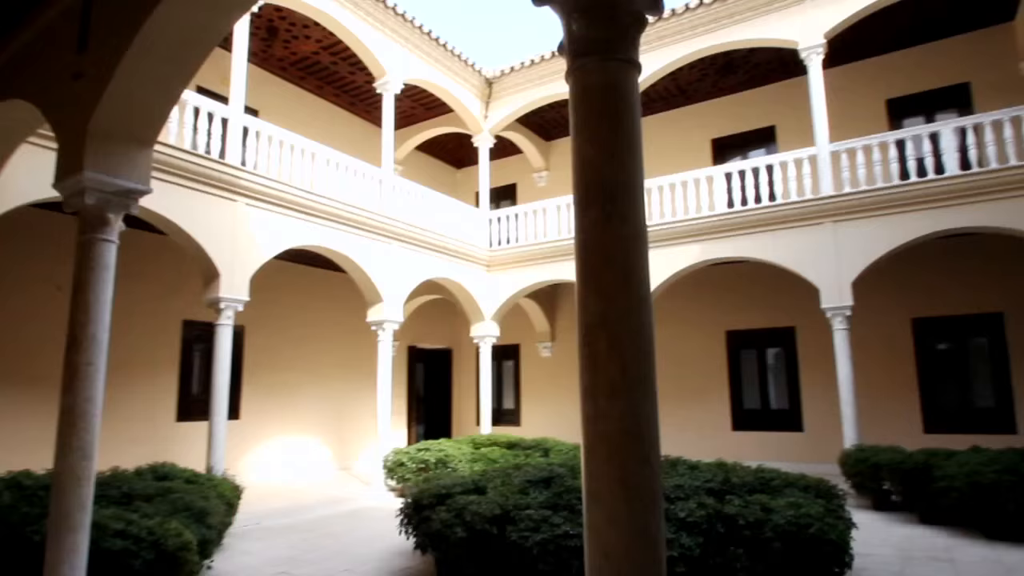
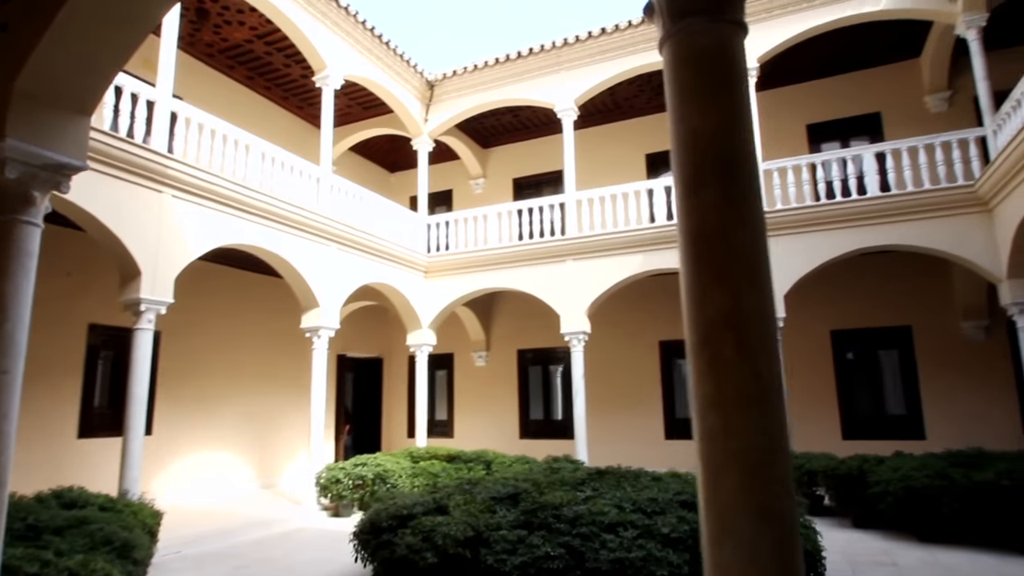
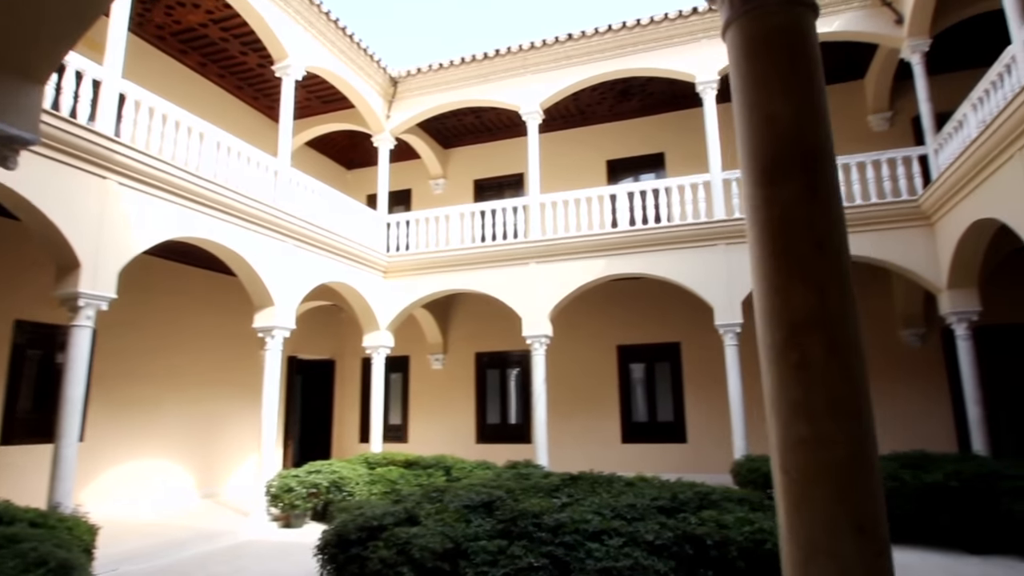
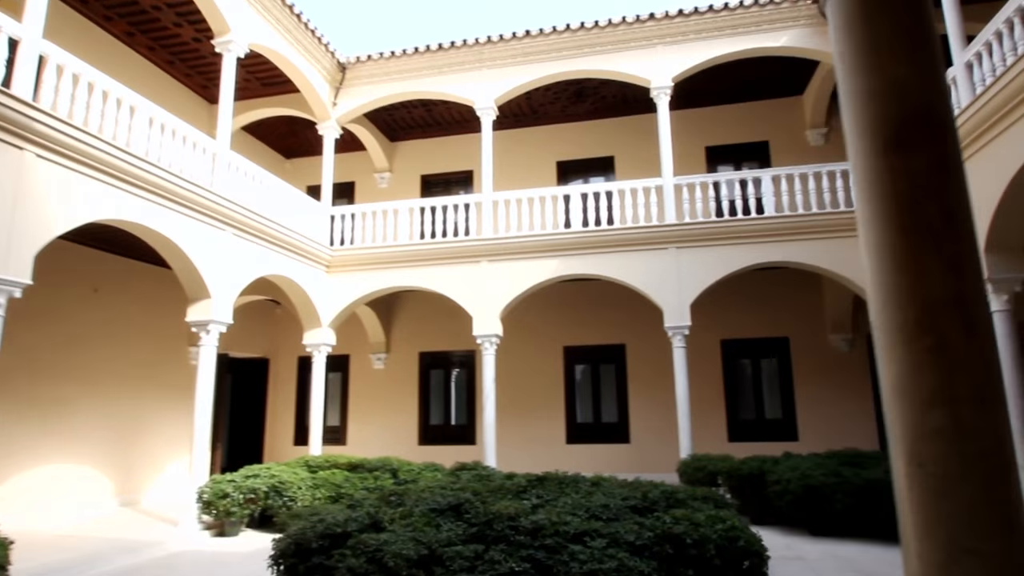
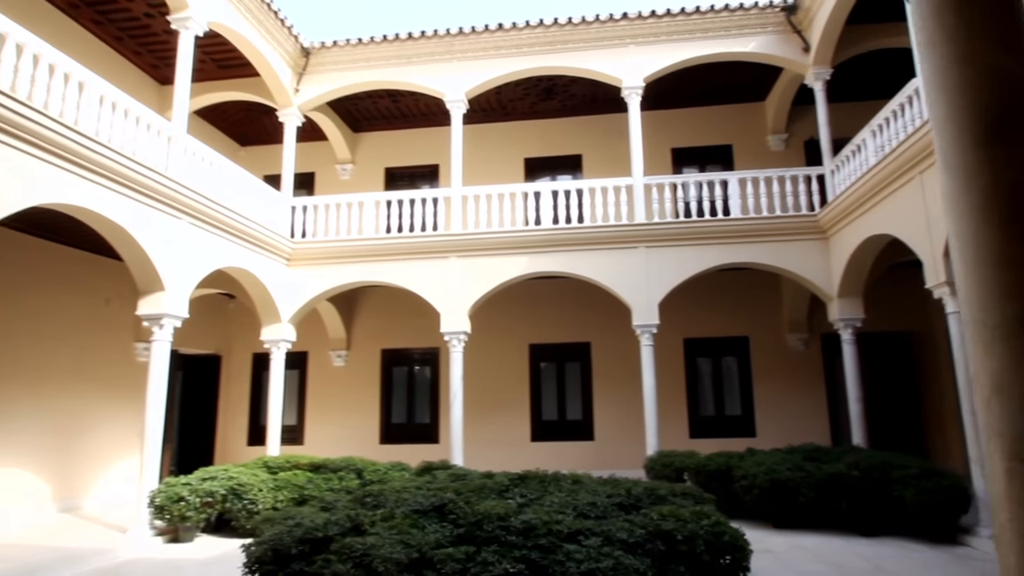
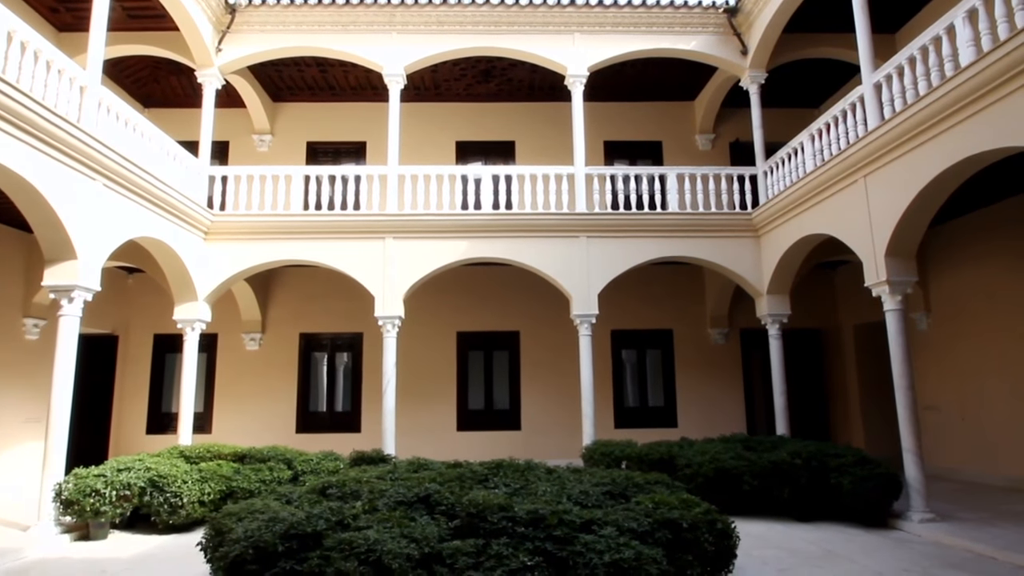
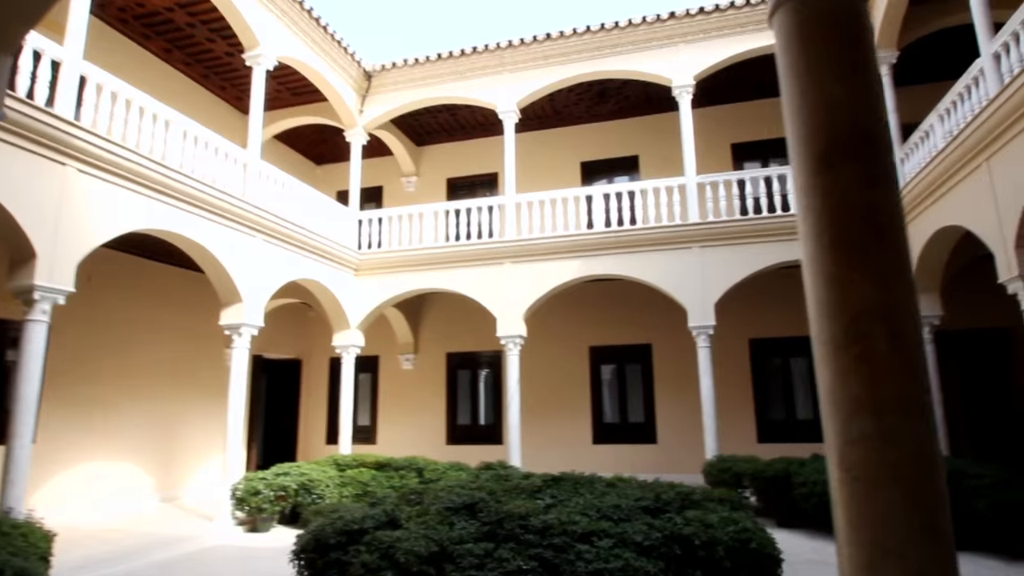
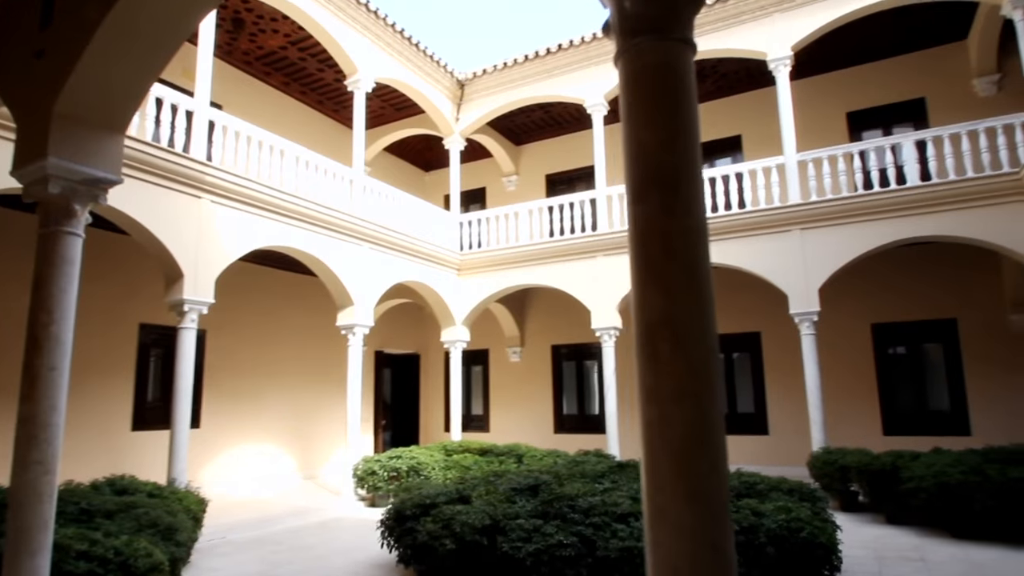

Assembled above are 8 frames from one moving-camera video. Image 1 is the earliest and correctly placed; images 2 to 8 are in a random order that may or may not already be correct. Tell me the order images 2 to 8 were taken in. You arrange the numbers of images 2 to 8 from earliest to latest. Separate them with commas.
8, 2, 3, 7, 4, 5, 6
